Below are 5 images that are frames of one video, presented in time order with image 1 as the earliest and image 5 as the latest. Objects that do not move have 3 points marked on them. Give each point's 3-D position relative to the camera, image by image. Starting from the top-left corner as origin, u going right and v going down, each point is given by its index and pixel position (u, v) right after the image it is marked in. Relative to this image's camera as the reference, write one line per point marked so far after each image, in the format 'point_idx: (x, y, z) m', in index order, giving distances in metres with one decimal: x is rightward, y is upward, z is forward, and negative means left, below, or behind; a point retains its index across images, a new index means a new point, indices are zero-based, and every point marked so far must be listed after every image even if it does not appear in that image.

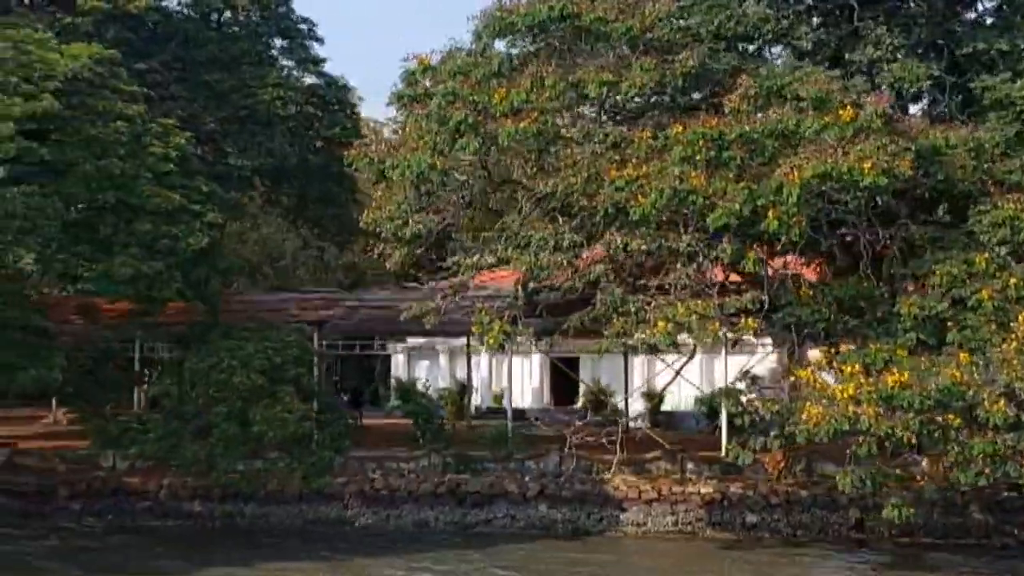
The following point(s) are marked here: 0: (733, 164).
0: (+2.7, +1.5, +15.0) m
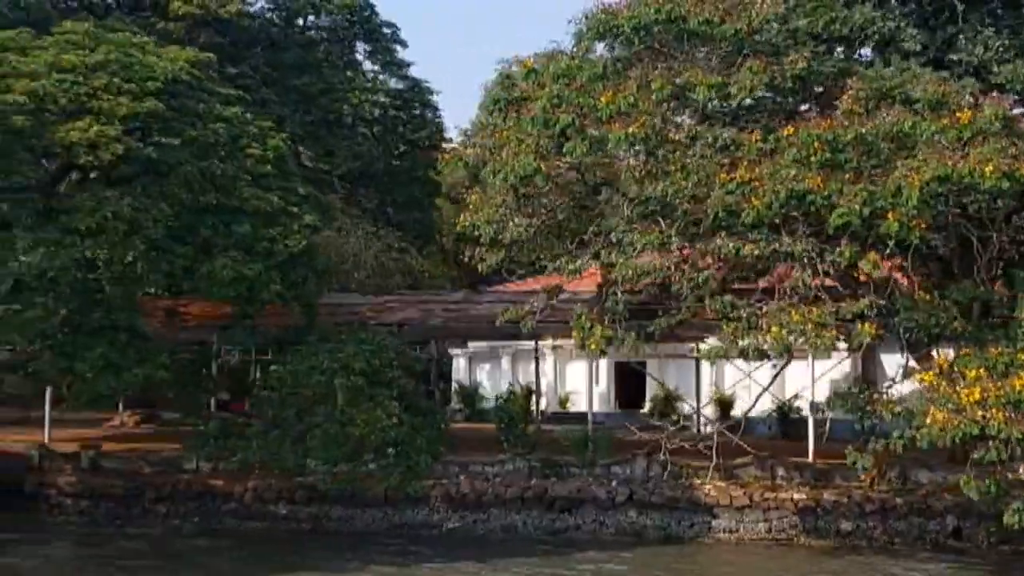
0: (+4.0, +1.5, +14.9) m
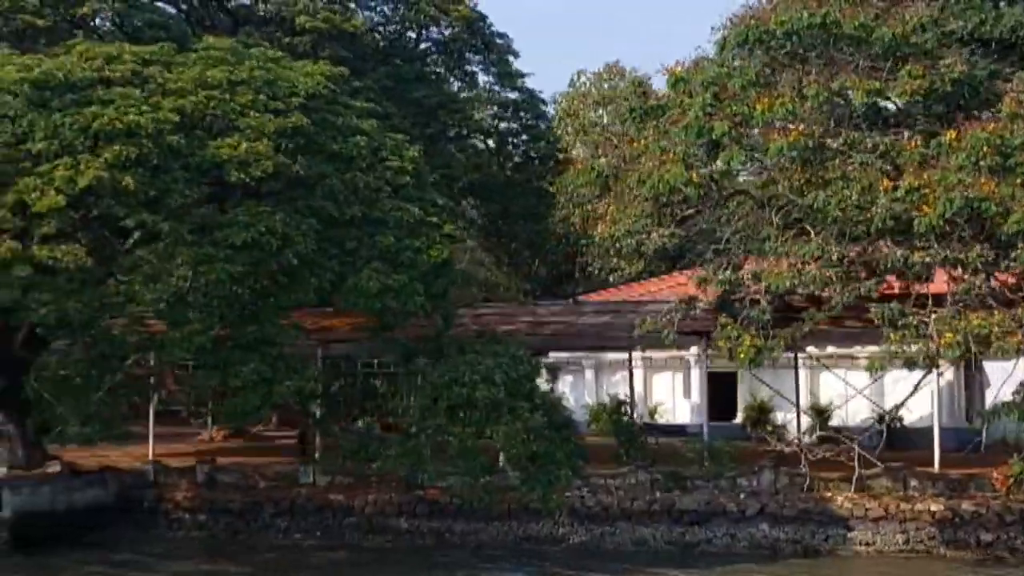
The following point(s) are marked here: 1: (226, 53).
0: (+5.9, +1.4, +14.6) m
1: (-3.9, +3.3, +17.4) m
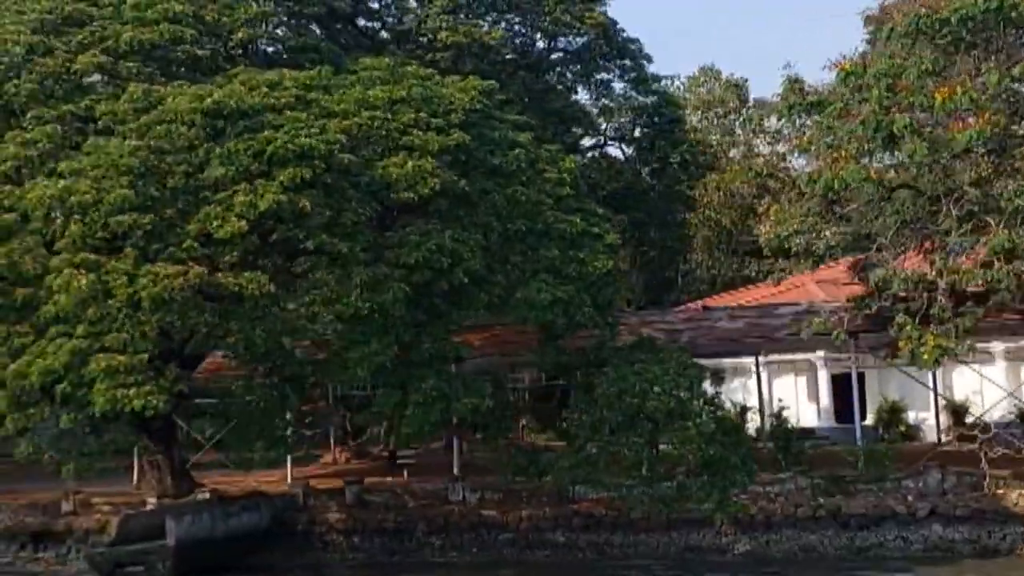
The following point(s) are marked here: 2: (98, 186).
0: (+8.0, +1.6, +14.0) m
1: (-1.8, +3.0, +17.4) m
2: (-4.9, +1.2, +14.8) m
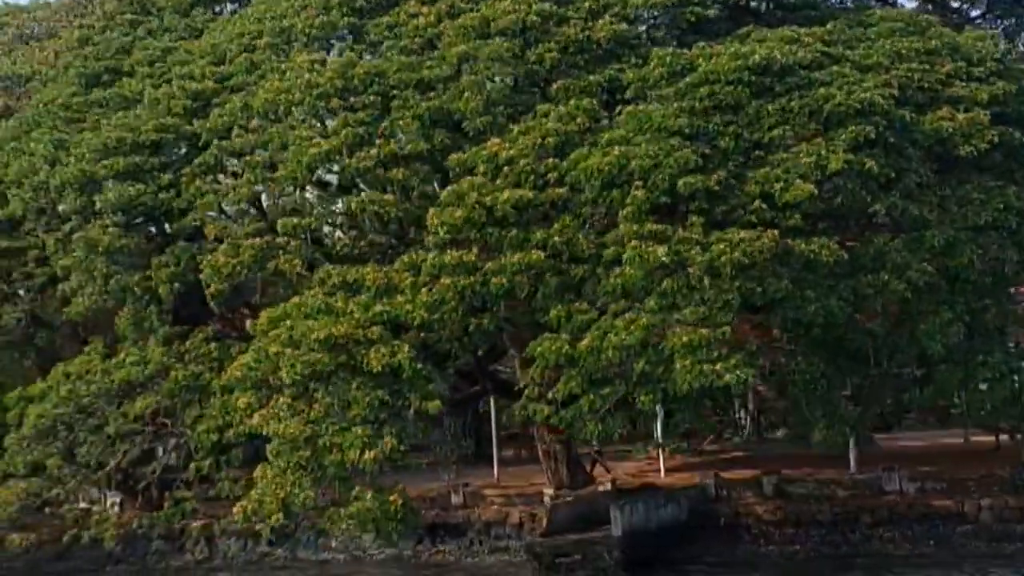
0: (+14.3, +2.2, +11.6) m
1: (+5.0, +3.4, +16.2) m
2: (+1.6, +1.5, +14.0) m
